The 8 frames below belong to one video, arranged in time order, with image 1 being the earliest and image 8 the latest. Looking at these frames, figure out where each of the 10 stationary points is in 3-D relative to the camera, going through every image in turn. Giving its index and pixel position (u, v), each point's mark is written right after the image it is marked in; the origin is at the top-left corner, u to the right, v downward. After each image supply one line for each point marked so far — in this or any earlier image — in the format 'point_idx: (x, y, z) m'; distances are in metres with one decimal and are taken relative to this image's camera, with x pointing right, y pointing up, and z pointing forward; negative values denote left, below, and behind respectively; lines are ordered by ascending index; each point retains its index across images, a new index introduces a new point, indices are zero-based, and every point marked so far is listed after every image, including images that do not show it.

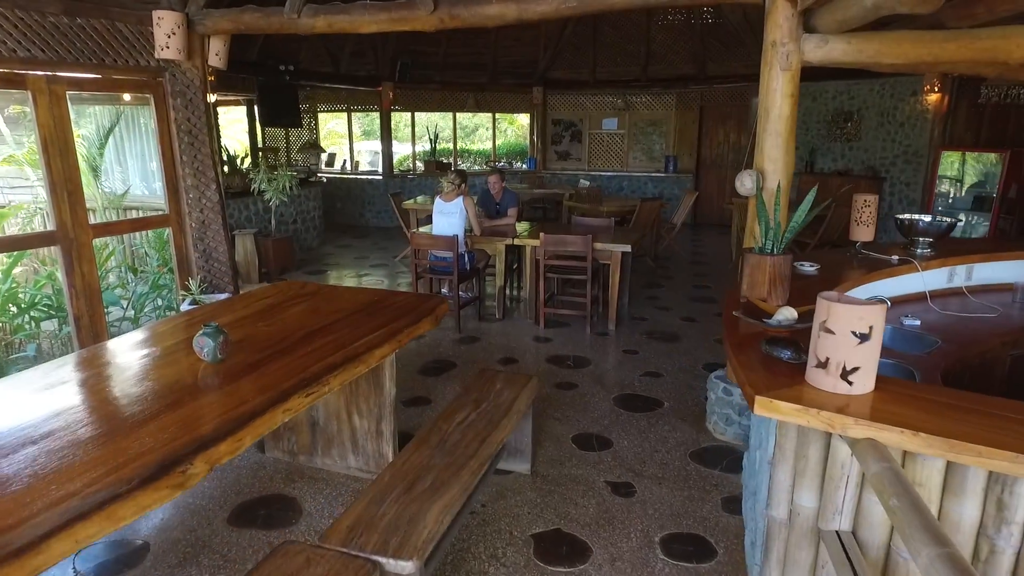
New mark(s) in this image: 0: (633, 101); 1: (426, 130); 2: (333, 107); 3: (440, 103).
0: (+2.0, +3.1, +10.4) m
1: (-1.4, +2.7, +10.4) m
2: (-3.0, +3.0, +10.4) m
3: (-1.2, +3.1, +10.3) m
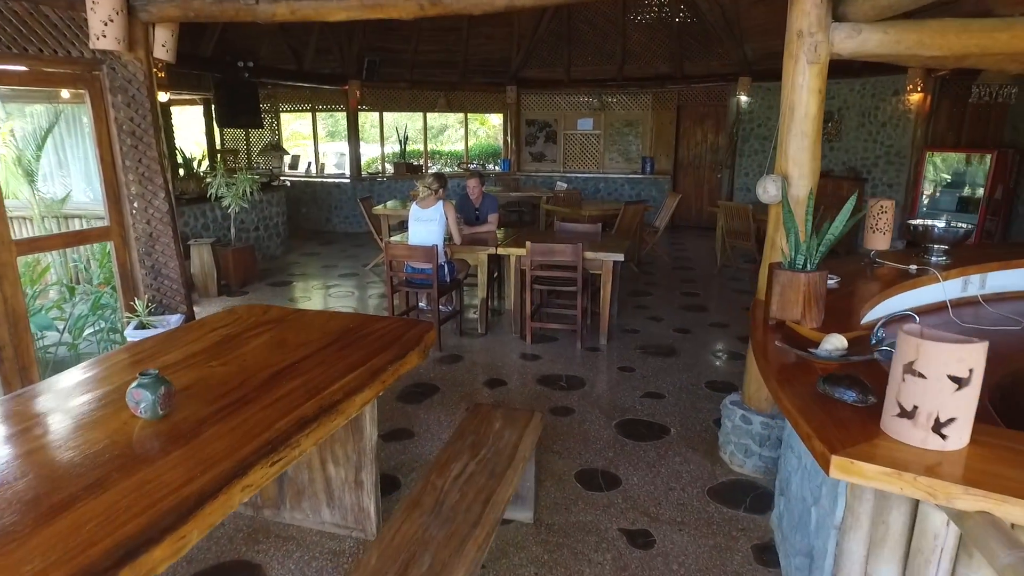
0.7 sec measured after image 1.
0: (+1.6, +3.1, +10.2) m
1: (-1.9, +2.5, +10.0) m
2: (-3.4, +2.9, +9.8) m
3: (-1.6, +3.0, +9.9) m
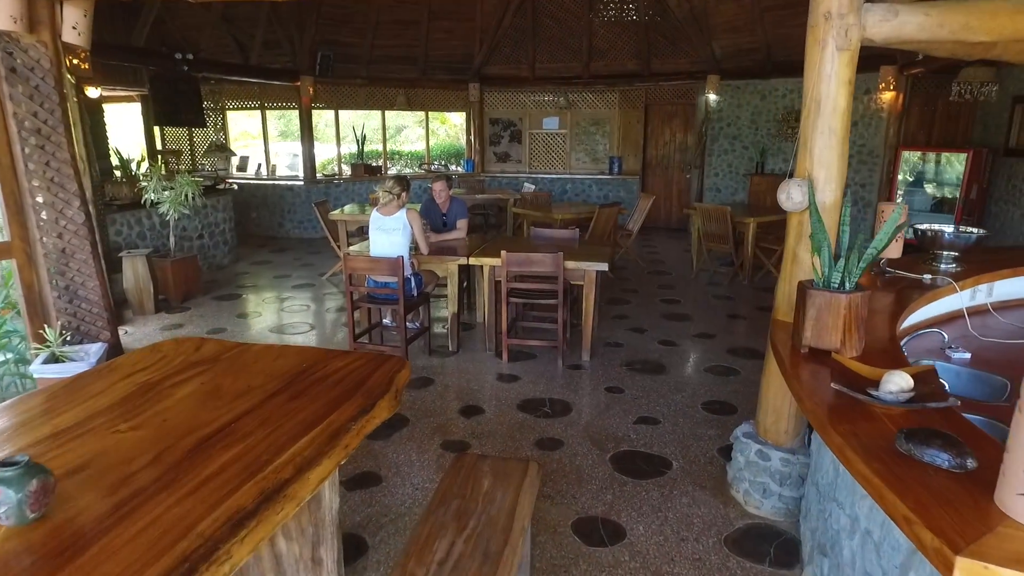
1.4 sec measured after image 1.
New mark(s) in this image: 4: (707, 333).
0: (+1.0, +3.0, +9.9) m
1: (-2.4, +2.4, +9.4) m
2: (-4.0, +2.7, +9.2) m
3: (-2.2, +2.8, +9.4) m
4: (+1.5, -0.4, +4.8) m
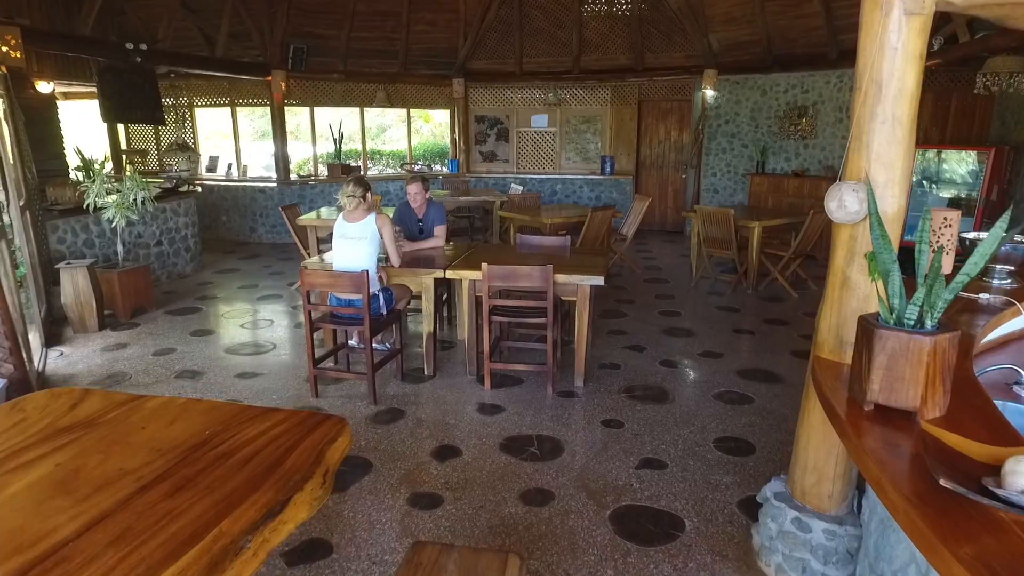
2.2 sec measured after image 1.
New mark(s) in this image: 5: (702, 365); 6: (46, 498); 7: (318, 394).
0: (+0.8, +2.9, +9.4) m
1: (-2.6, +2.3, +8.9) m
2: (-4.2, +2.6, +8.6) m
3: (-2.4, +2.7, +8.8) m
4: (+1.4, -0.4, +4.4) m
5: (+1.3, -0.5, +4.1) m
6: (-0.9, -0.4, +1.3) m
7: (-1.1, -0.6, +3.6) m
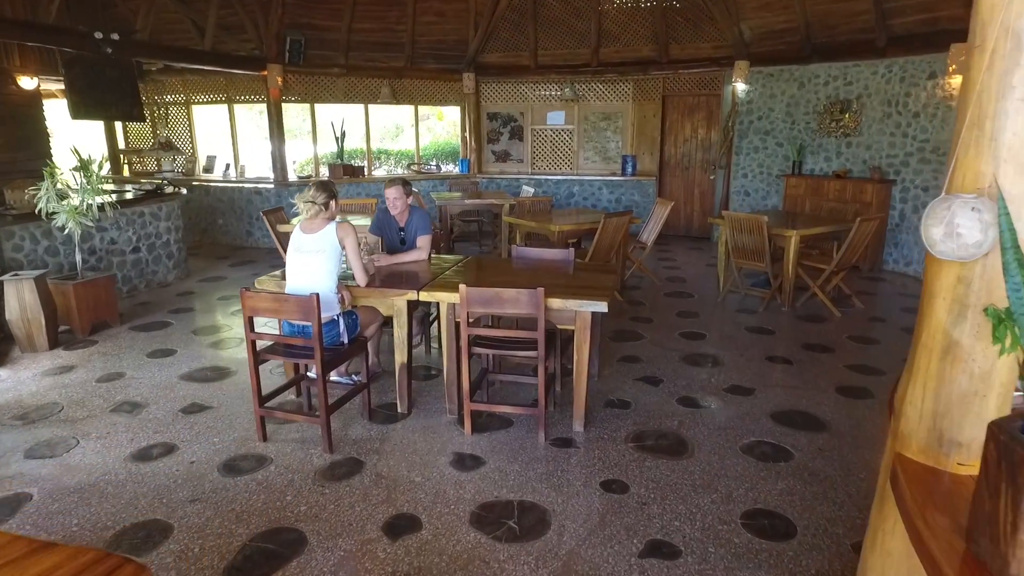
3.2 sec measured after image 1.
0: (+1.0, +2.8, +8.7) m
1: (-2.4, +2.2, +8.4) m
2: (-4.0, +2.5, +8.2) m
3: (-2.2, +2.6, +8.3) m
4: (+1.4, -0.6, +3.7) m
5: (+1.2, -0.6, +3.5) m
6: (-1.1, -0.5, +0.7) m
7: (-1.2, -0.7, +3.0) m
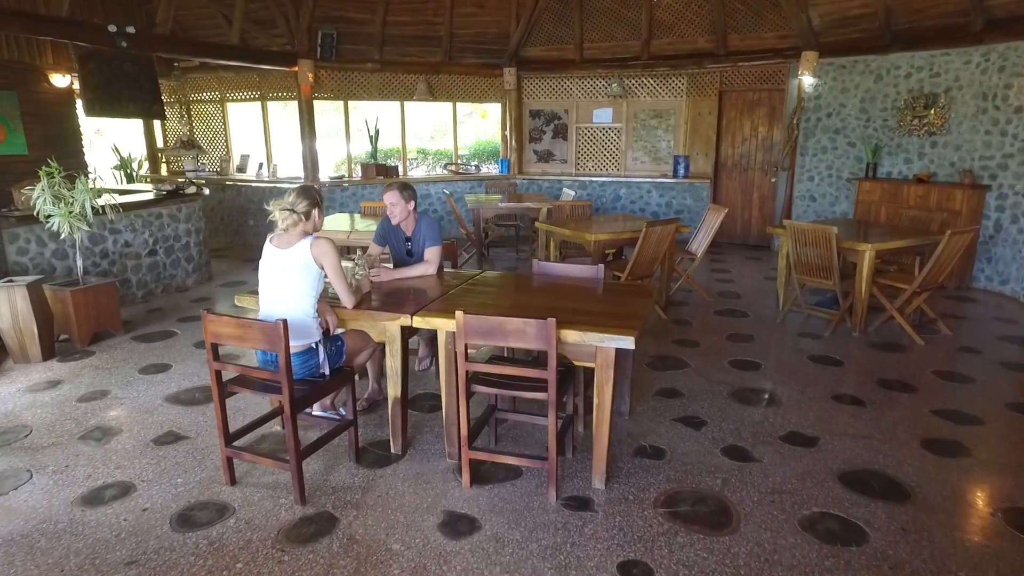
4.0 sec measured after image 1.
0: (+1.6, +2.6, +8.1) m
1: (-1.9, +2.1, +8.1) m
2: (-3.5, +2.5, +8.0) m
3: (-1.7, +2.6, +8.0) m
4: (+1.4, -0.7, +3.1) m
5: (+1.3, -0.8, +2.8) m
6: (-1.3, -0.6, +0.3) m
7: (-1.2, -0.8, +2.6) m
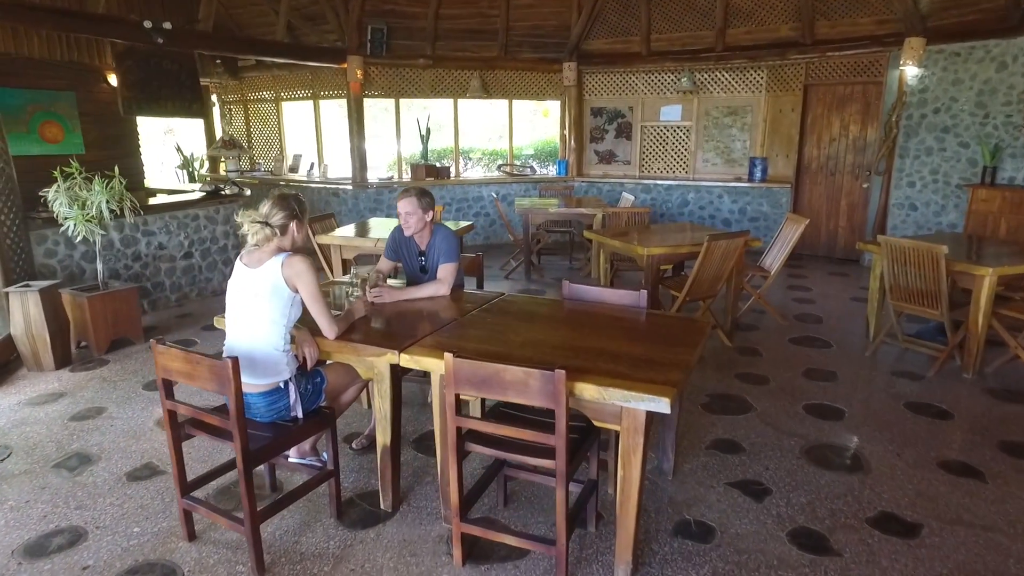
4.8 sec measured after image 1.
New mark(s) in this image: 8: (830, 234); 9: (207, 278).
0: (+2.3, +2.5, +7.4) m
1: (-1.2, +2.1, +7.7) m
2: (-2.7, +2.5, +7.9) m
3: (-1.0, +2.5, +7.6) m
4: (+1.5, -0.9, +2.4) m
5: (+1.3, -0.9, +2.2) m
6: (-1.5, -0.7, -0.1) m
7: (-1.2, -0.9, +2.3) m
8: (+3.6, +0.6, +7.0) m
9: (-2.7, +0.1, +5.6) m
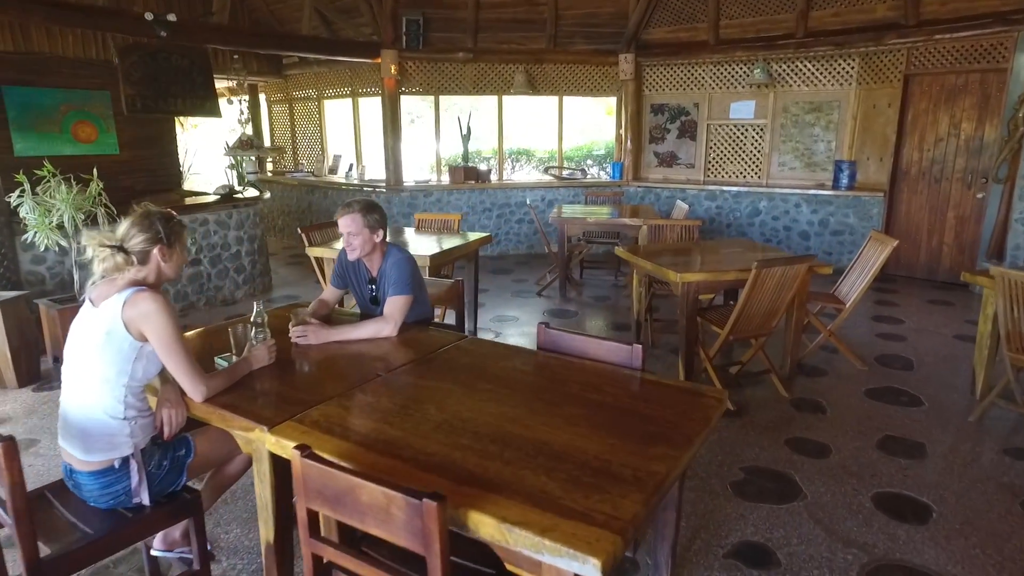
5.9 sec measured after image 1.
0: (+2.8, +2.2, +6.4) m
1: (-0.6, +1.9, +7.2) m
2: (-2.1, +2.4, +7.5) m
3: (-0.4, +2.3, +7.1) m
4: (+1.2, -1.1, +1.6) m
5: (+1.0, -1.1, +1.4) m
6: (-2.1, -0.8, -0.5) m
7: (-1.4, -1.0, +1.8) m
8: (+4.0, +0.3, +5.9) m
9: (-2.5, 0.0, +5.3) m
